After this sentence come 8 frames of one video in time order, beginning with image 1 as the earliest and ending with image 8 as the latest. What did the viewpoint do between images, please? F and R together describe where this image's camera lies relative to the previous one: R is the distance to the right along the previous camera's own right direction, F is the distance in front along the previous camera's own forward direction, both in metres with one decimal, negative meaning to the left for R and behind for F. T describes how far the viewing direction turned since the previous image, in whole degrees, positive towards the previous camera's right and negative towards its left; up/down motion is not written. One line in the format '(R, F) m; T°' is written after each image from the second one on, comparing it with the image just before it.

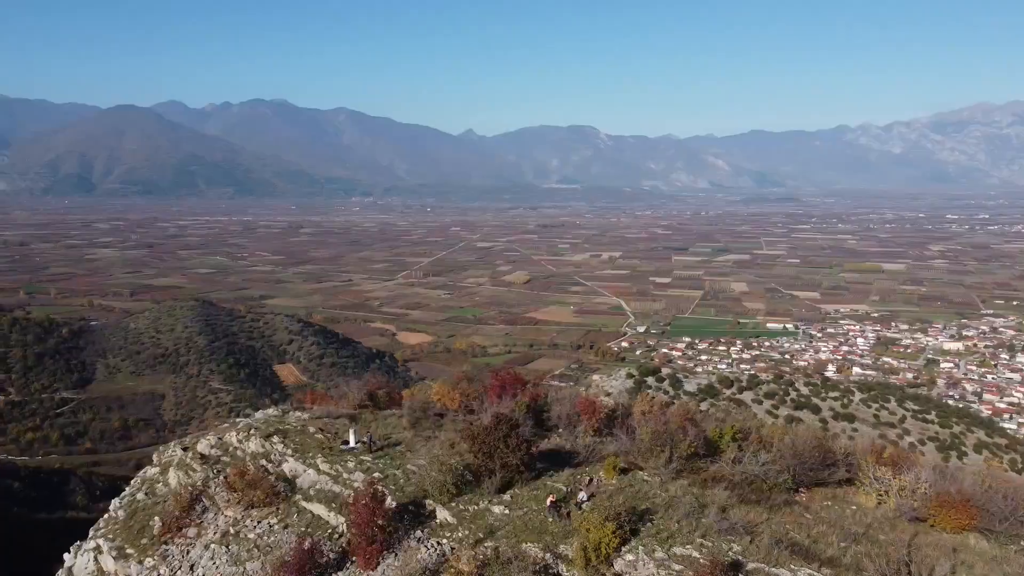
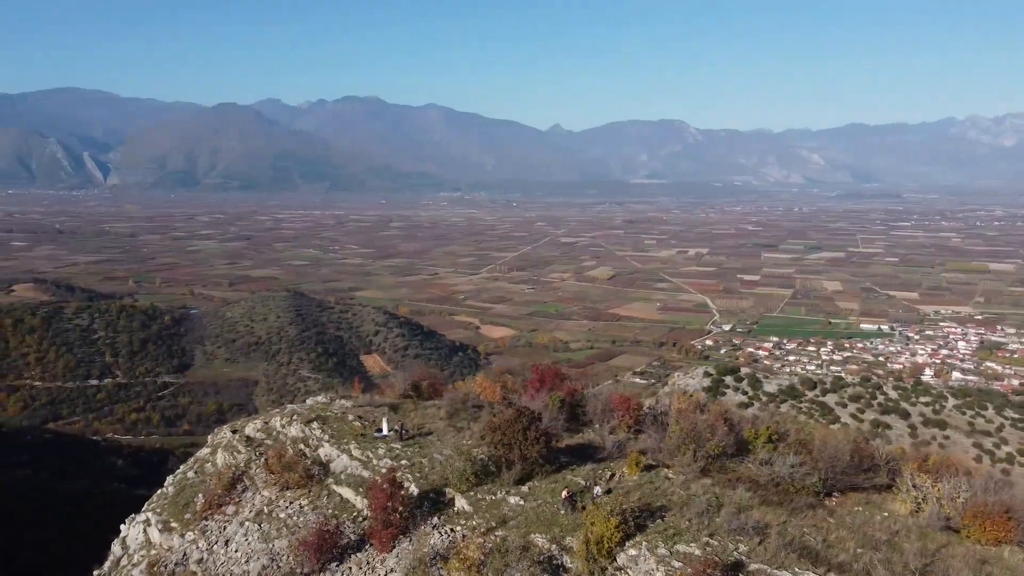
(+0.4, -0.1) m; -6°
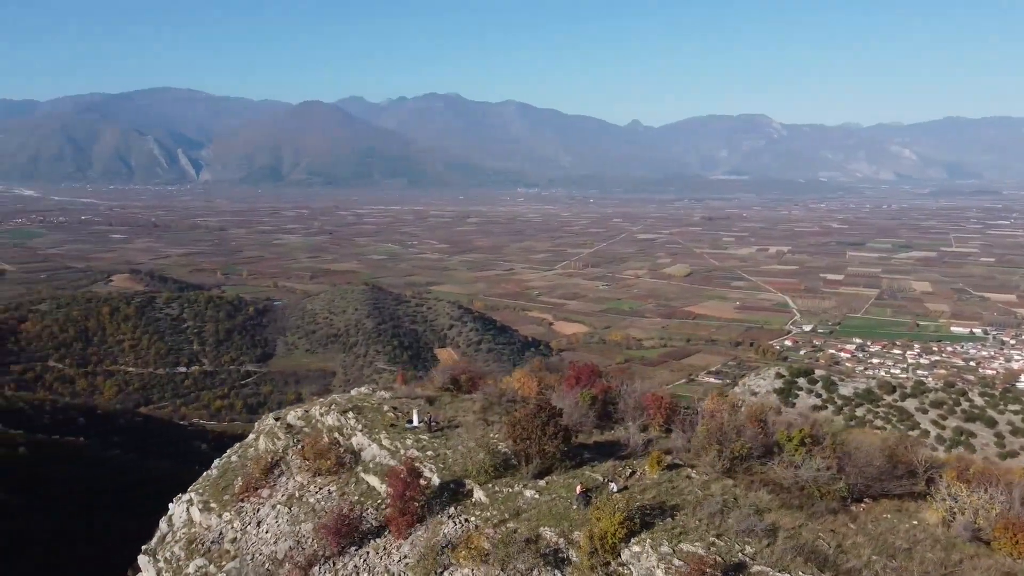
(+0.4, -0.1) m; -5°
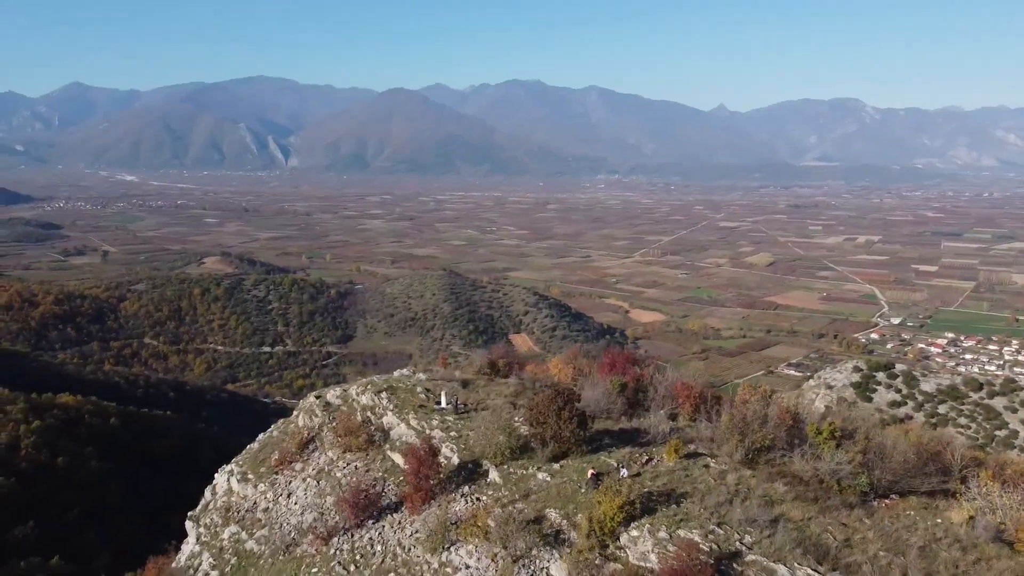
(+0.4, -0.1) m; -6°
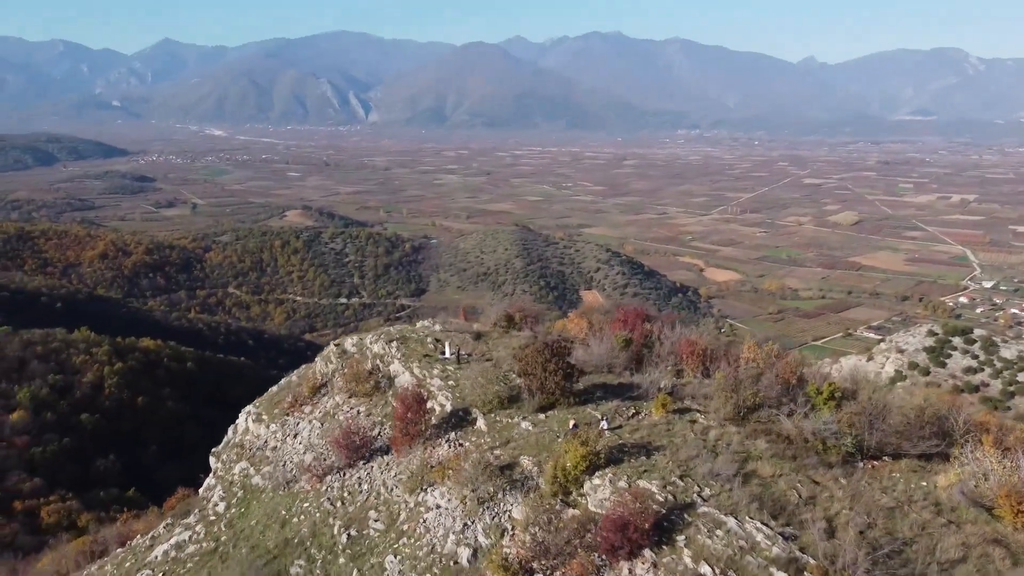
(+0.6, -0.1) m; -5°
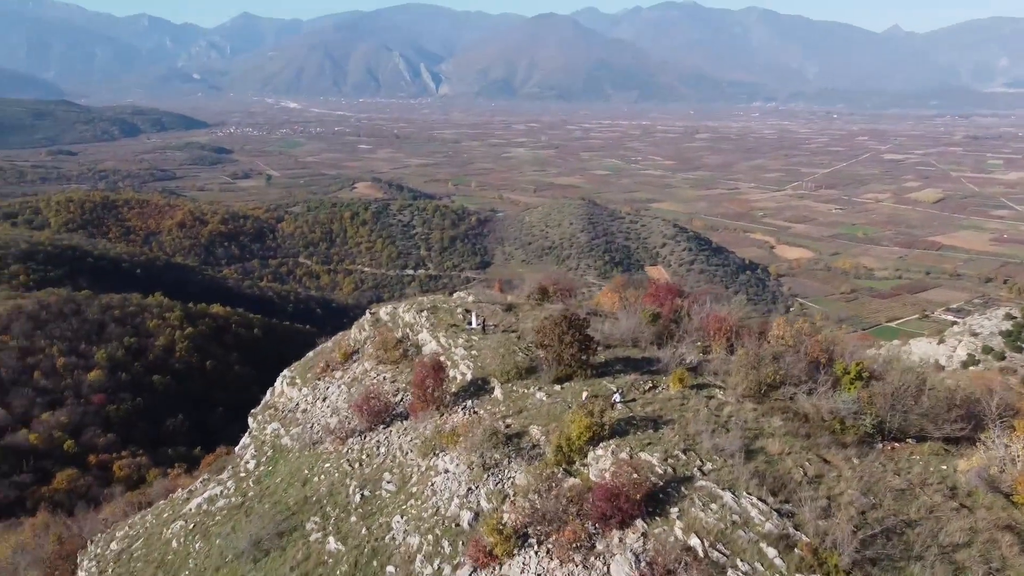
(+0.4, -0.1) m; -5°
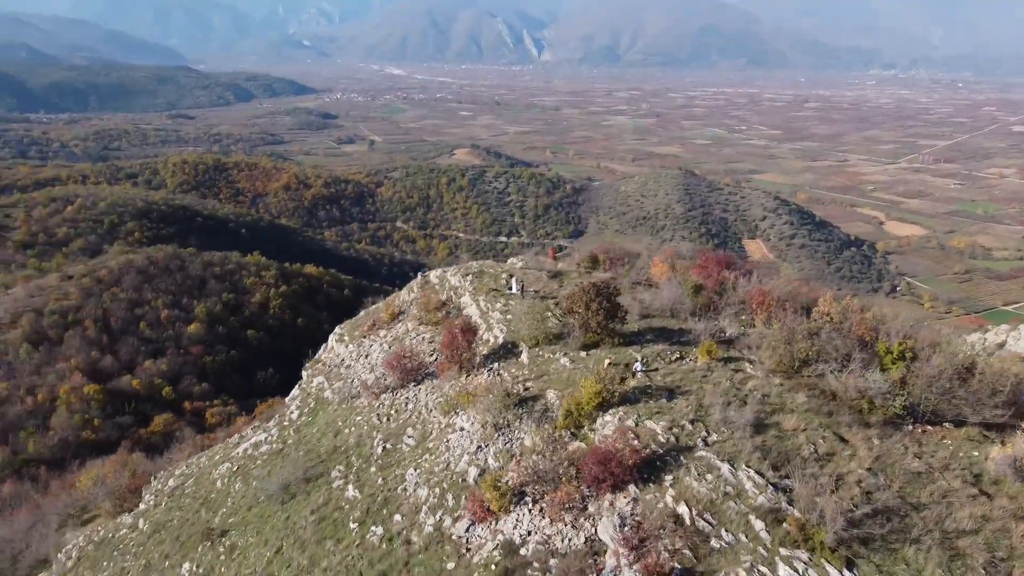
(+0.5, -0.1) m; -7°
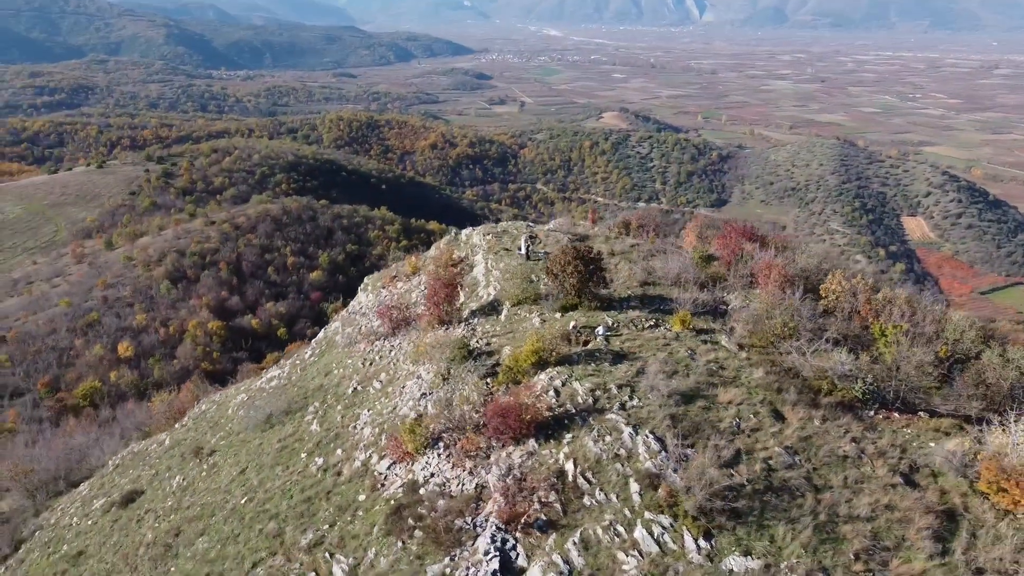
(+1.3, -0.1) m; -10°
